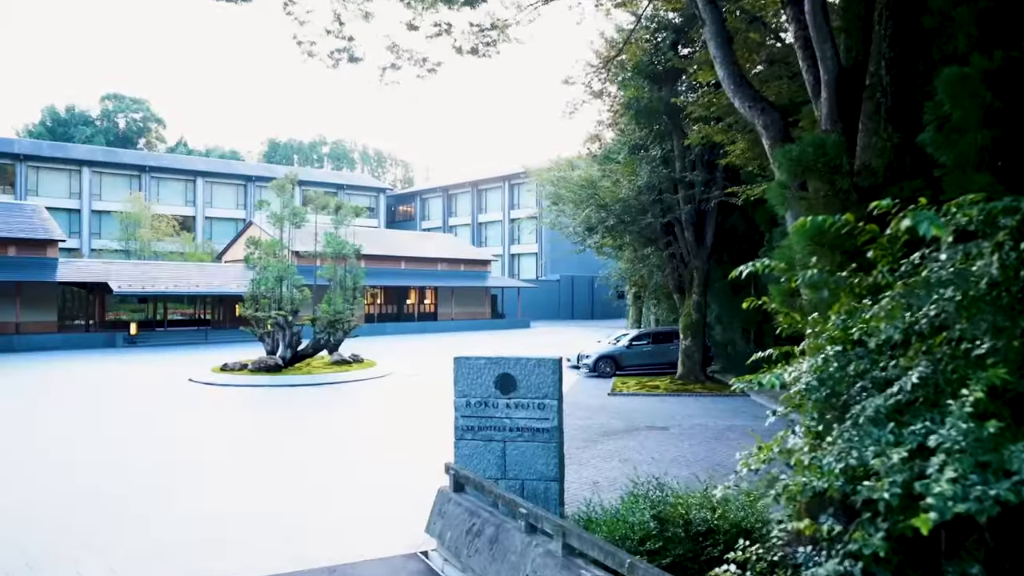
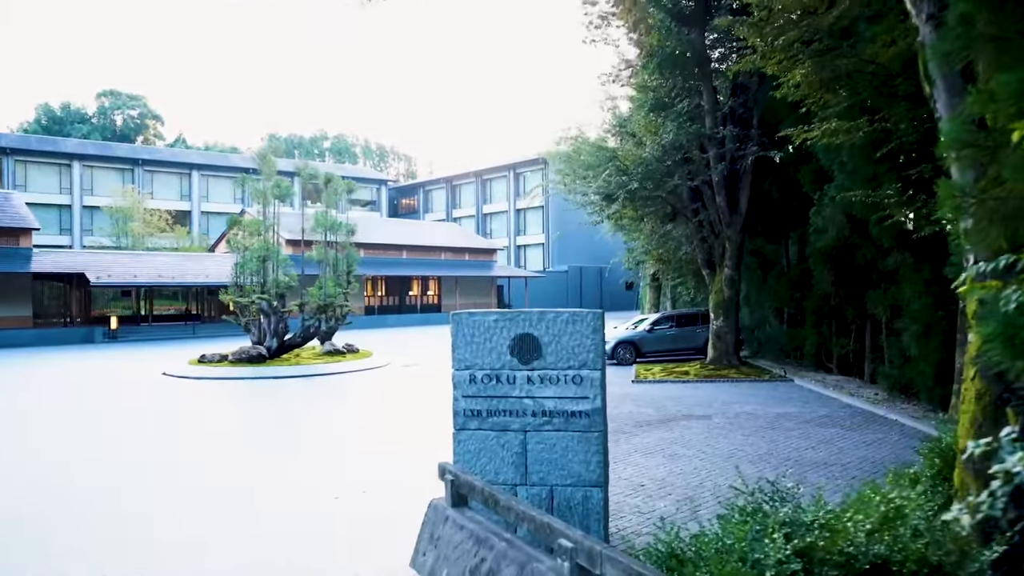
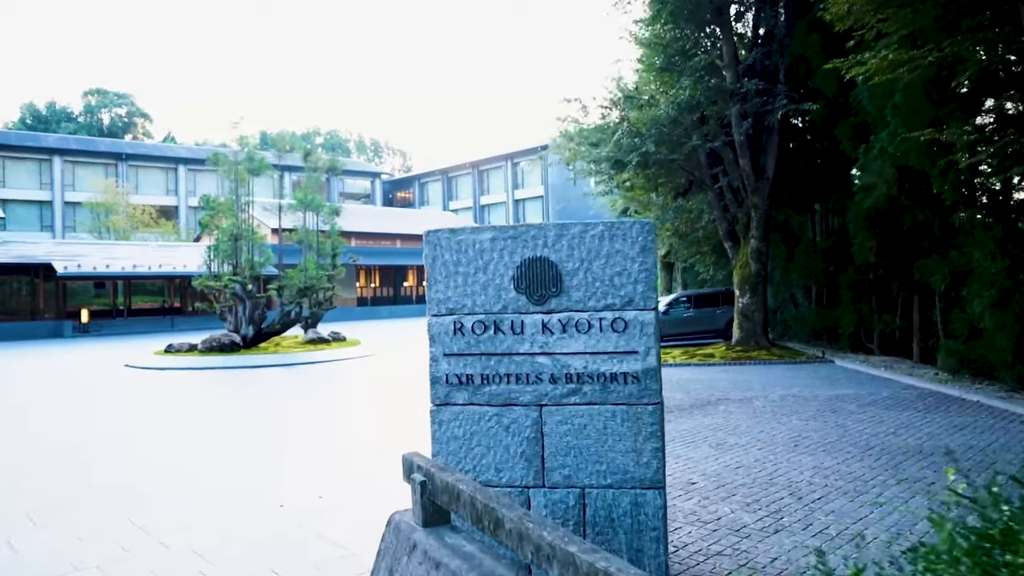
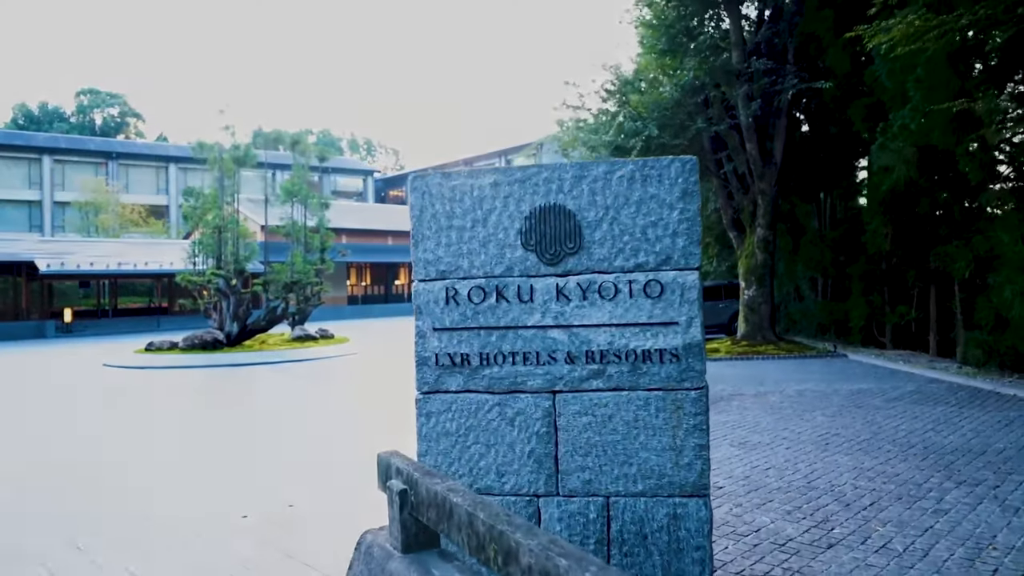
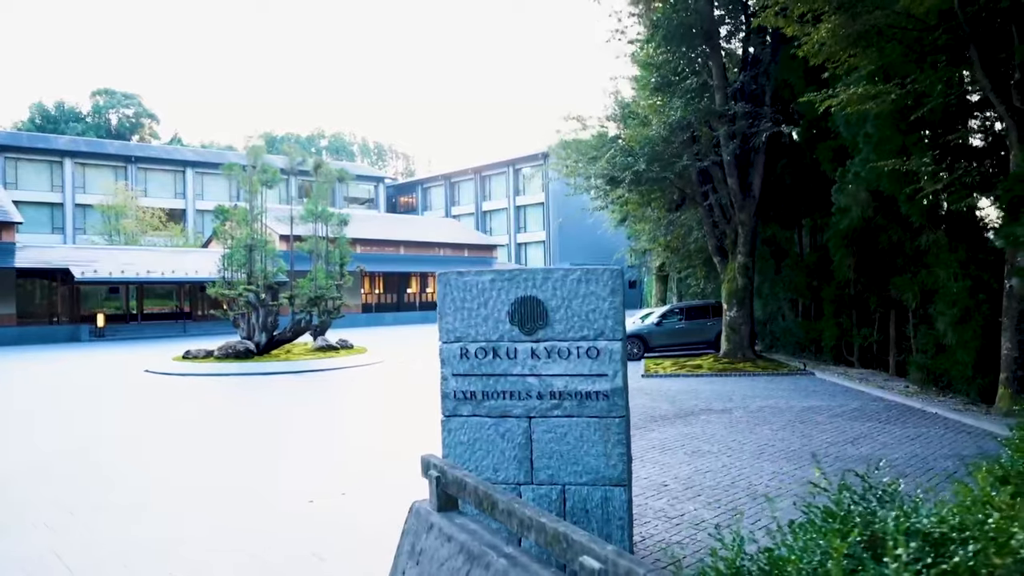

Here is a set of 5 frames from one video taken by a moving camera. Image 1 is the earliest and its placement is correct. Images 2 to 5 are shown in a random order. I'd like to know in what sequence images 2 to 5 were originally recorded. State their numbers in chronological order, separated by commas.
2, 5, 3, 4
